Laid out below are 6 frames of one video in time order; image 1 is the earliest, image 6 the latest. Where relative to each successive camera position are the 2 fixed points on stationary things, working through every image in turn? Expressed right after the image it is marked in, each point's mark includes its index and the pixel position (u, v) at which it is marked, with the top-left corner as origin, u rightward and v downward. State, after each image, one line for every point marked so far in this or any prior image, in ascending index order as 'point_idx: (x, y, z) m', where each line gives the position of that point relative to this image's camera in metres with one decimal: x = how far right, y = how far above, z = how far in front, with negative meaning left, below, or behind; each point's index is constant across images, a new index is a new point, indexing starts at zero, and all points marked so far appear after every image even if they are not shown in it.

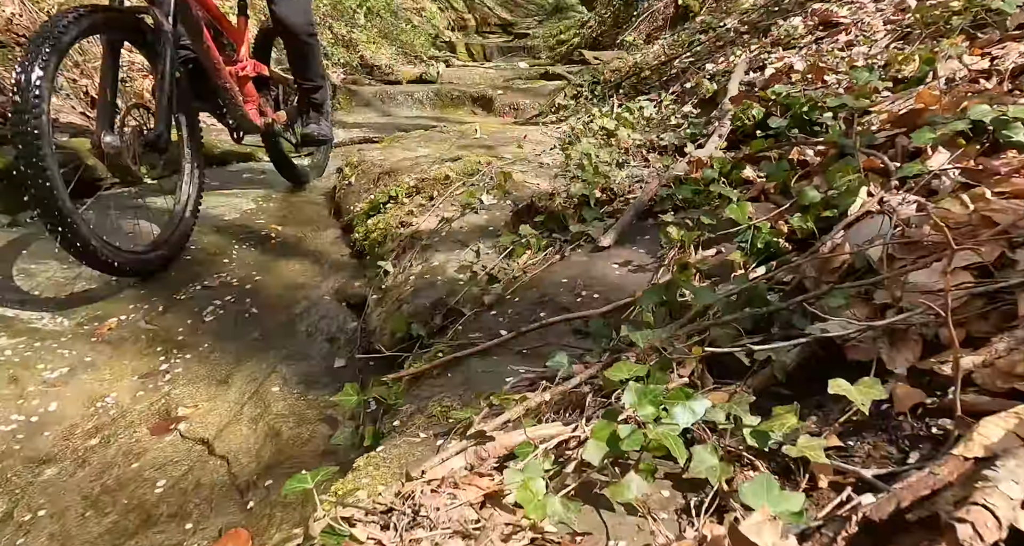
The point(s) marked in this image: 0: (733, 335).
0: (+0.4, -0.1, +0.9) m
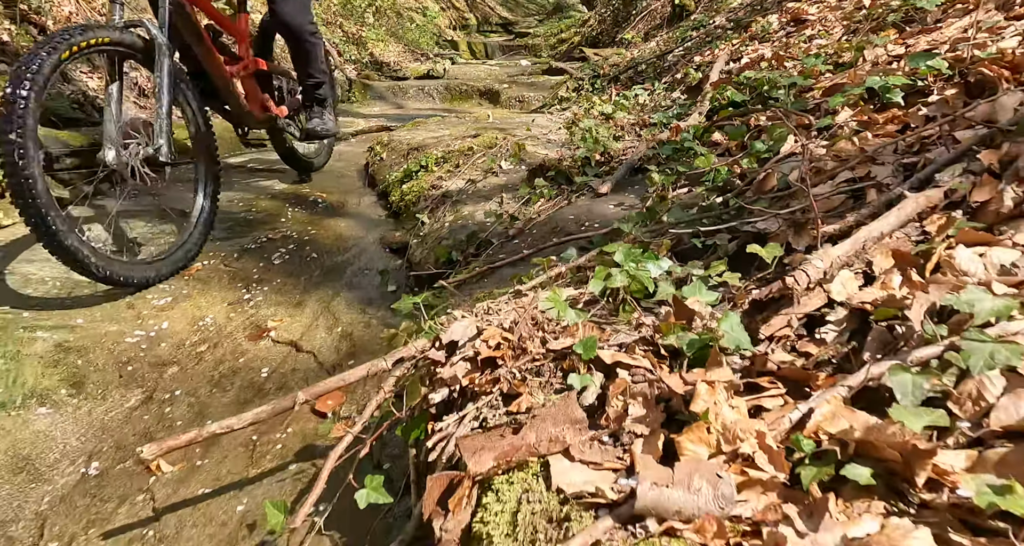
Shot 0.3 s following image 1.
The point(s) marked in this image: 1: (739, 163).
0: (+0.4, +0.1, +1.3) m
1: (+0.6, +0.3, +1.5) m
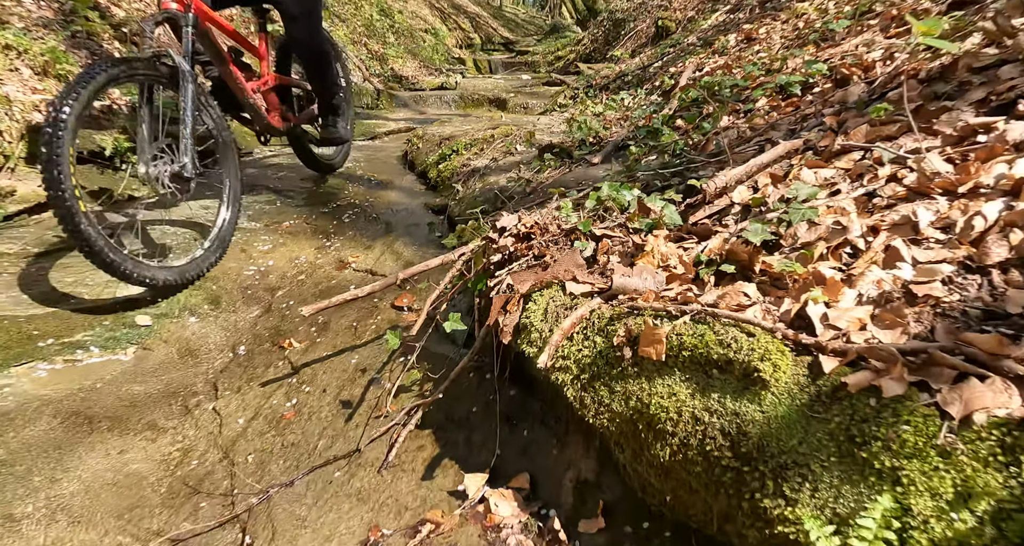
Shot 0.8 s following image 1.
0: (+0.5, +0.3, +1.9) m
1: (+0.7, +0.5, +2.1) m
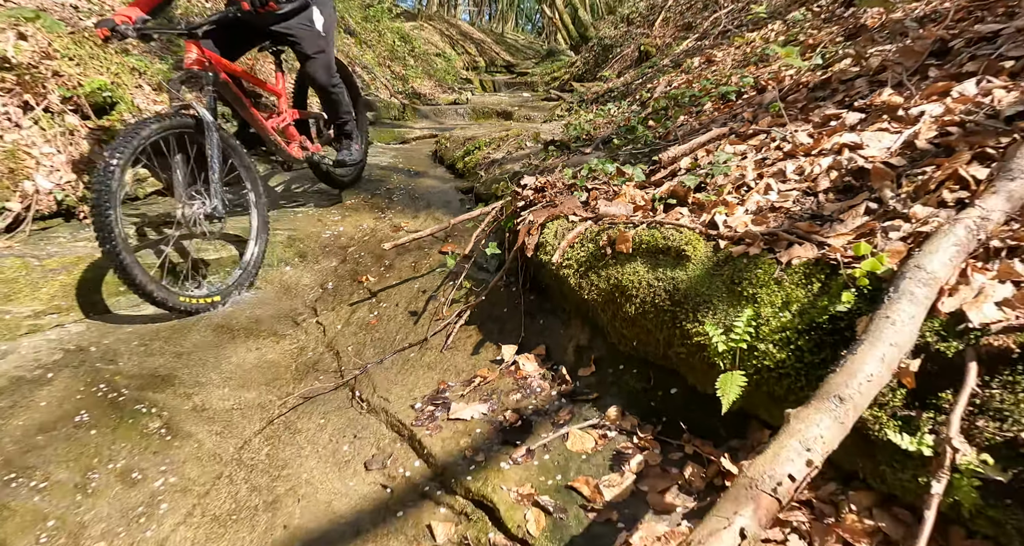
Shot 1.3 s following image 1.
0: (+0.6, +0.6, +2.6) m
1: (+0.8, +0.7, +2.9) m
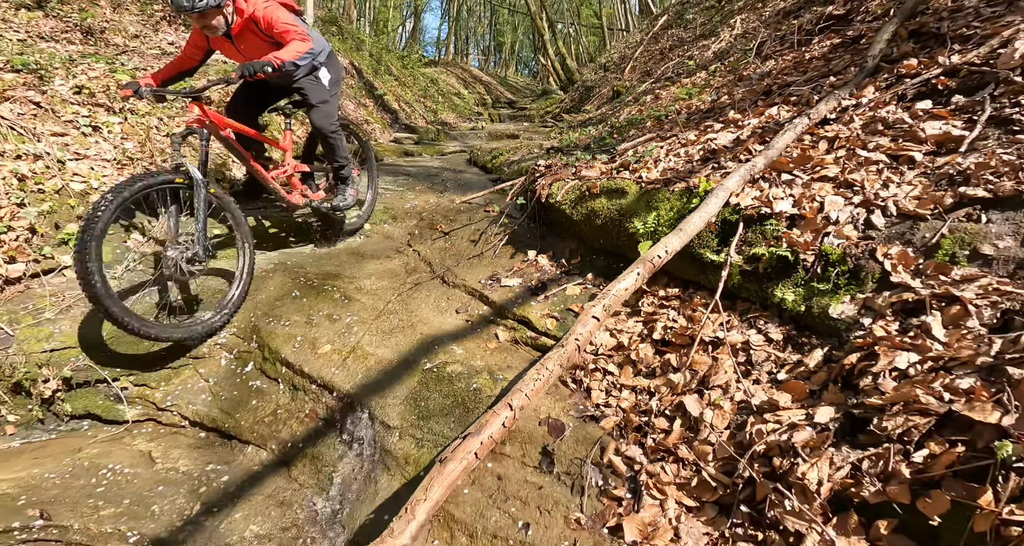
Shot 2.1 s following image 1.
0: (+0.7, +1.0, +4.4) m
1: (+0.9, +1.1, +4.7) m
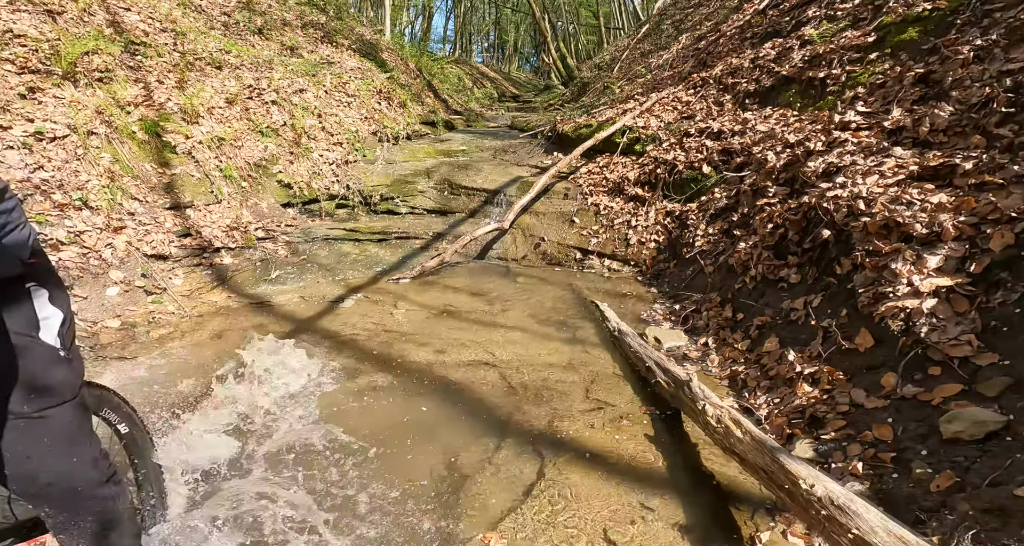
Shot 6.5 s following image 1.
0: (+1.4, +3.2, +11.0) m
1: (+1.6, +3.4, +11.3) m
